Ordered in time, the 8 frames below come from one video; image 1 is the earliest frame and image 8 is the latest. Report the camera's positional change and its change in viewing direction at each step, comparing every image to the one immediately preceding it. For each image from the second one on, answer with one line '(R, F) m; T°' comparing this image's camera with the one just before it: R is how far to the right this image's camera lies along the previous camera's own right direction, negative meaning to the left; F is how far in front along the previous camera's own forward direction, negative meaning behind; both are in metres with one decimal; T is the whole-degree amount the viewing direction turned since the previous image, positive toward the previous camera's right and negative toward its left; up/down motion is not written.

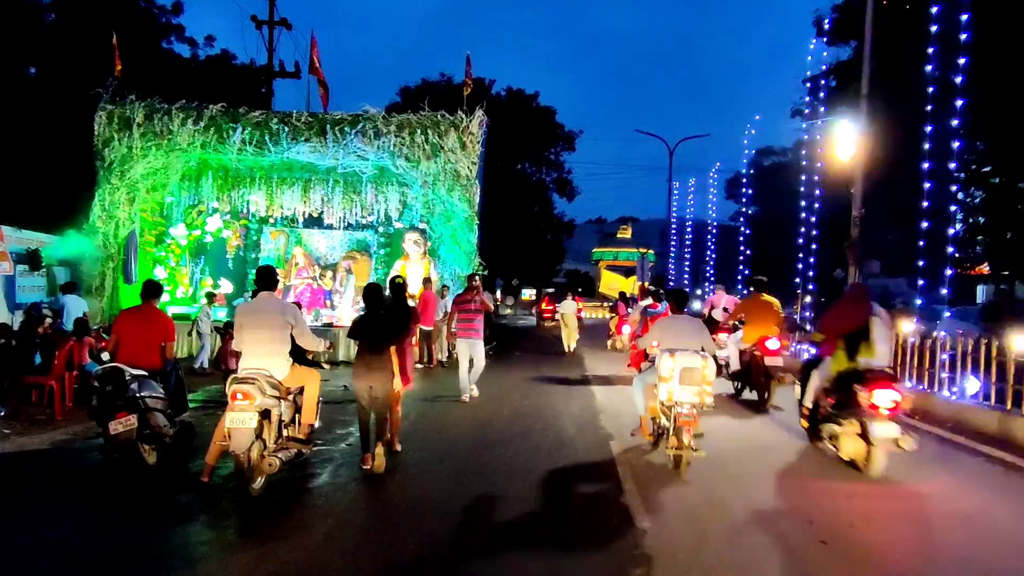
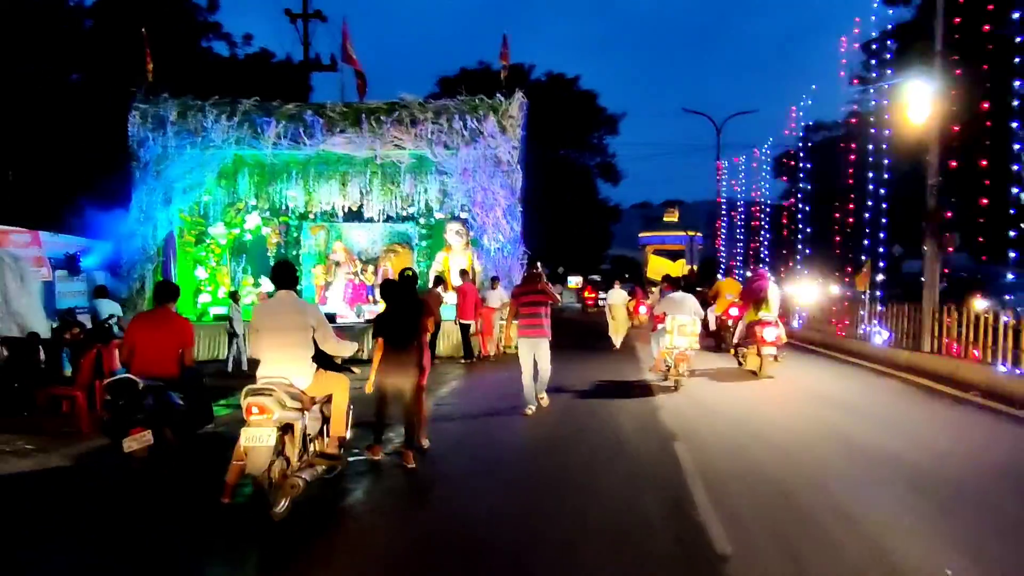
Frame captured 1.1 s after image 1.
(0.0, +0.8) m; -3°
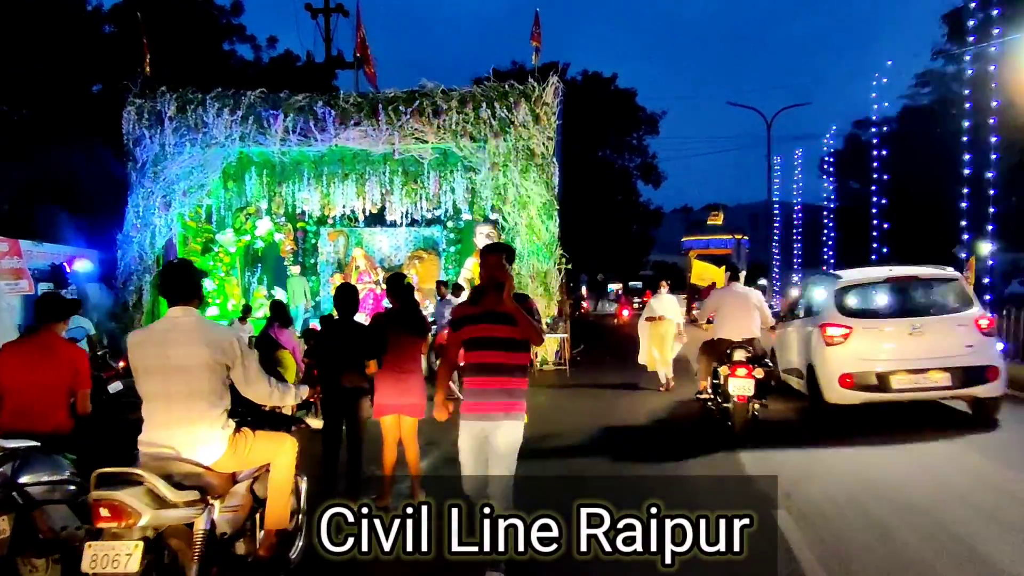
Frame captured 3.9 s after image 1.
(0.0, +2.4) m; -2°
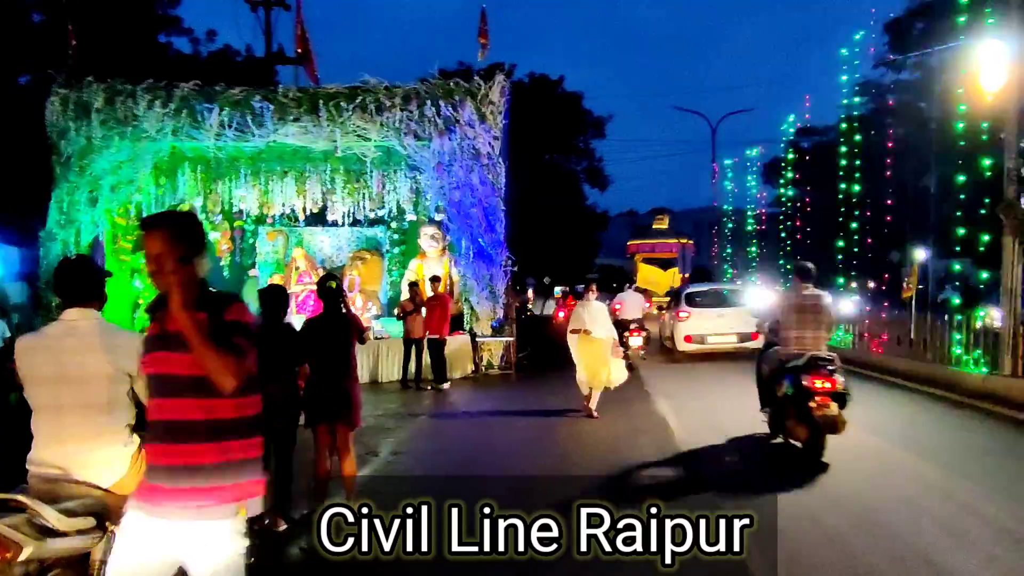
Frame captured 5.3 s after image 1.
(0.0, +0.4) m; +3°
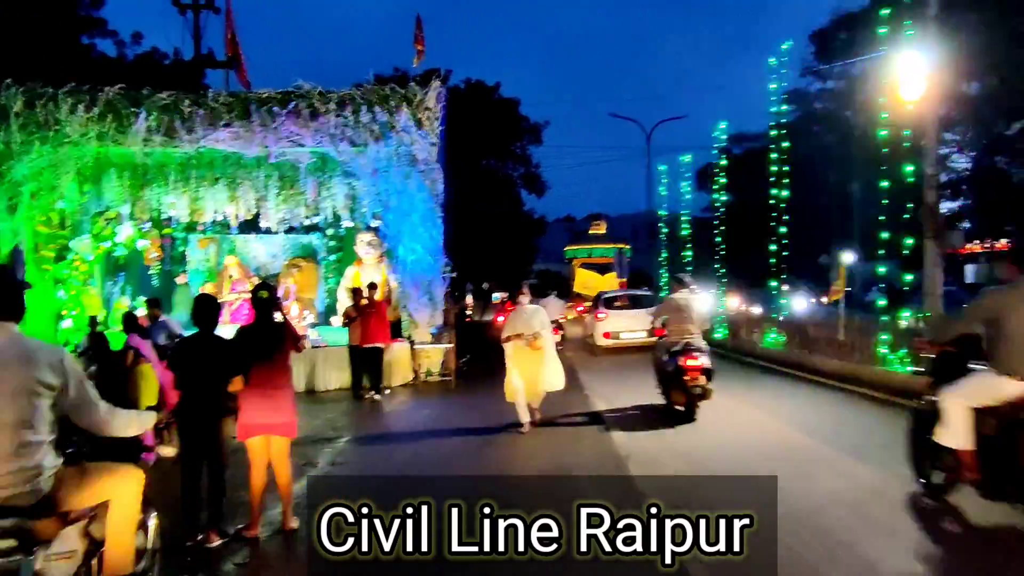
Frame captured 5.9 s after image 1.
(0.0, +0.1) m; +4°
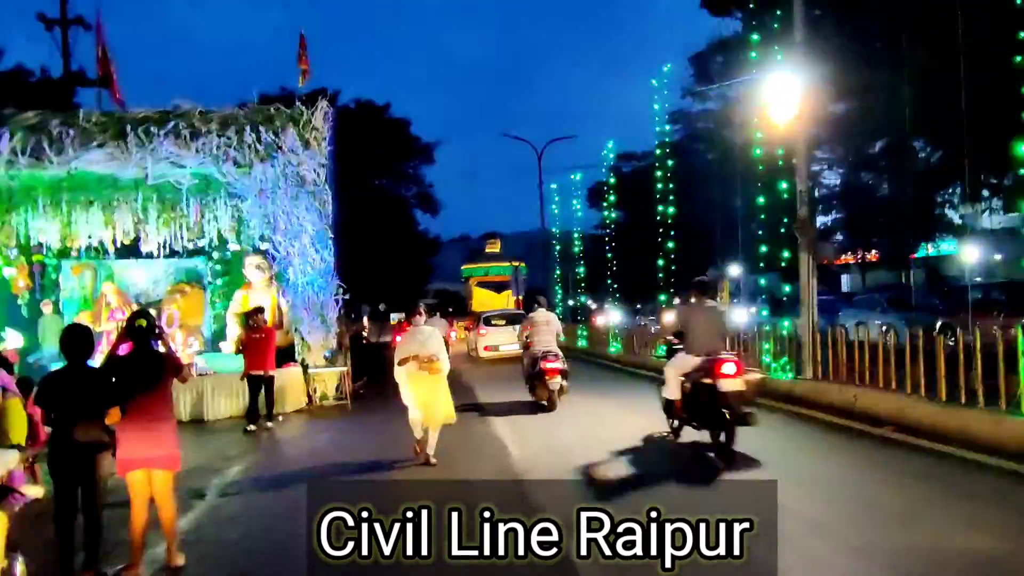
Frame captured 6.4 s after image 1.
(0.0, 0.0) m; +6°
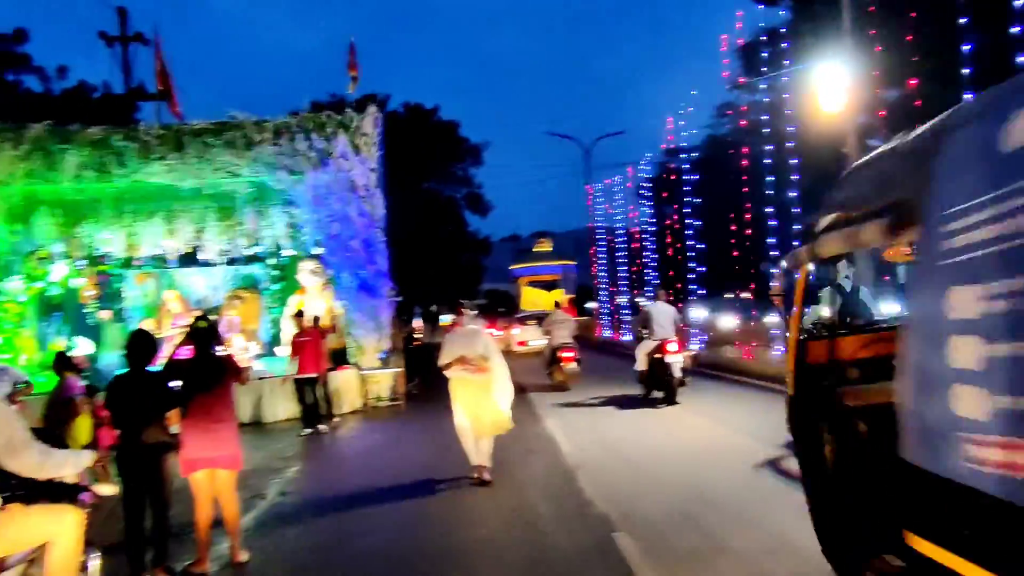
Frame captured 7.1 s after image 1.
(0.0, -0.1) m; -3°
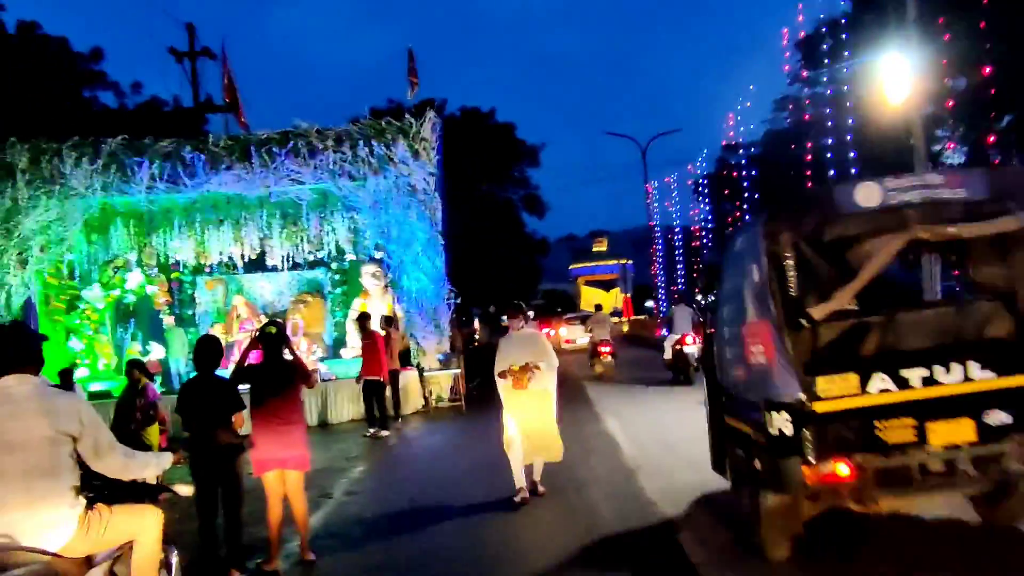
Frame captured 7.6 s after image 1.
(0.0, -0.1) m; -4°
